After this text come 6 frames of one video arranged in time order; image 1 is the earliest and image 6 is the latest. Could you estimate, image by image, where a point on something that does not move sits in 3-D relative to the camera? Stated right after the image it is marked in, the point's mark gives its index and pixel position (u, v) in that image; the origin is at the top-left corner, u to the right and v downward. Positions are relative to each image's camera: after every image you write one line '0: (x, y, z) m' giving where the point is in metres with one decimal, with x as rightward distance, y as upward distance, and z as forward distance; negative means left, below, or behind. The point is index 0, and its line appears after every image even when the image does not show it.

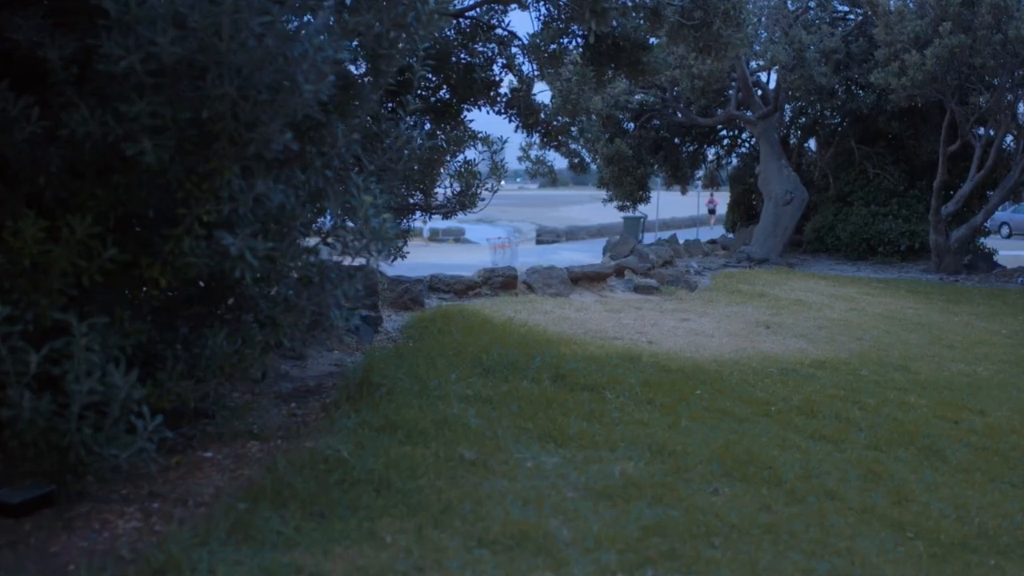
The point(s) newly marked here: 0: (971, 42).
0: (+4.4, +2.3, +14.6) m
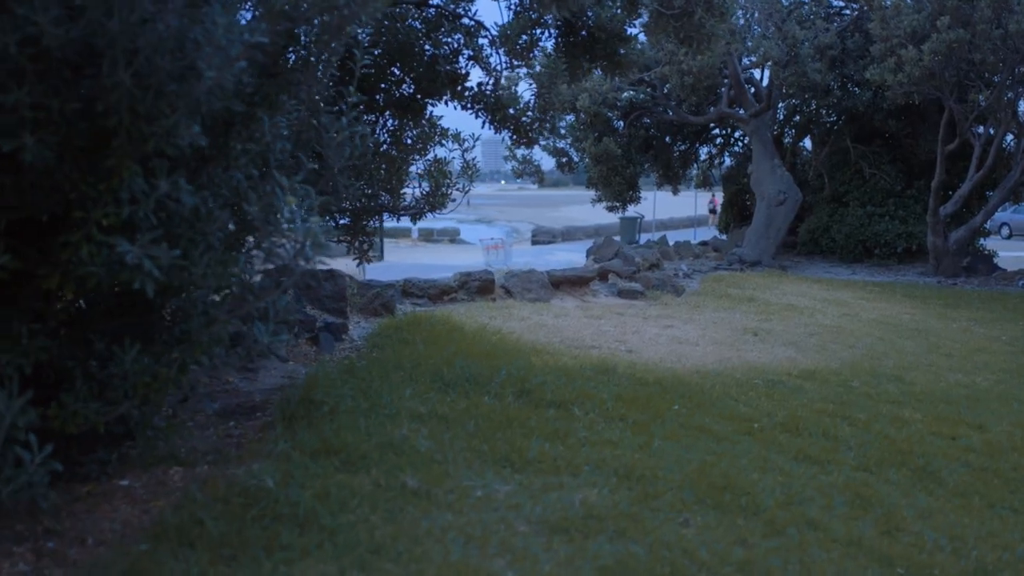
0: (+4.2, +2.3, +14.1) m
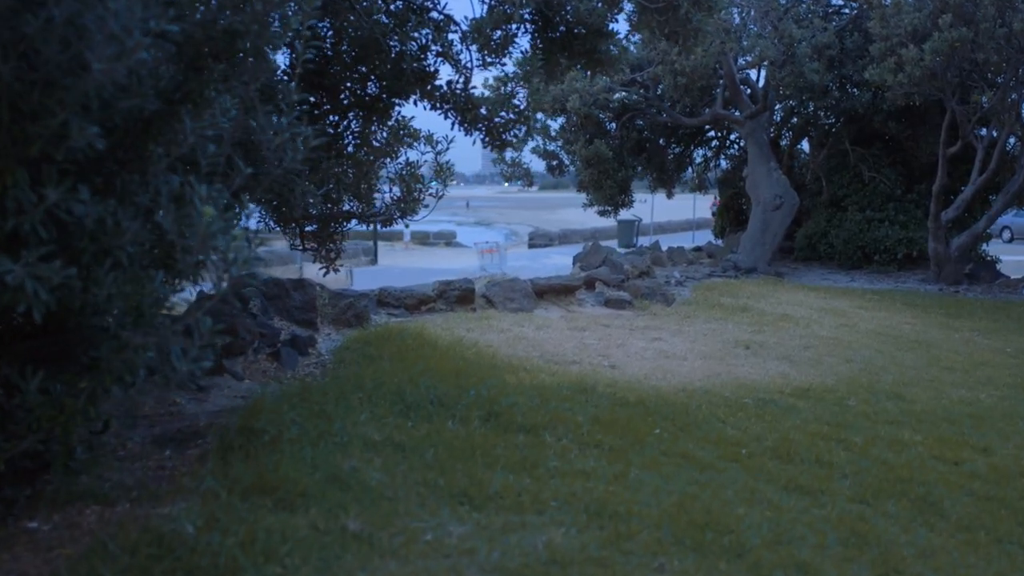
0: (+4.1, +2.2, +13.6) m
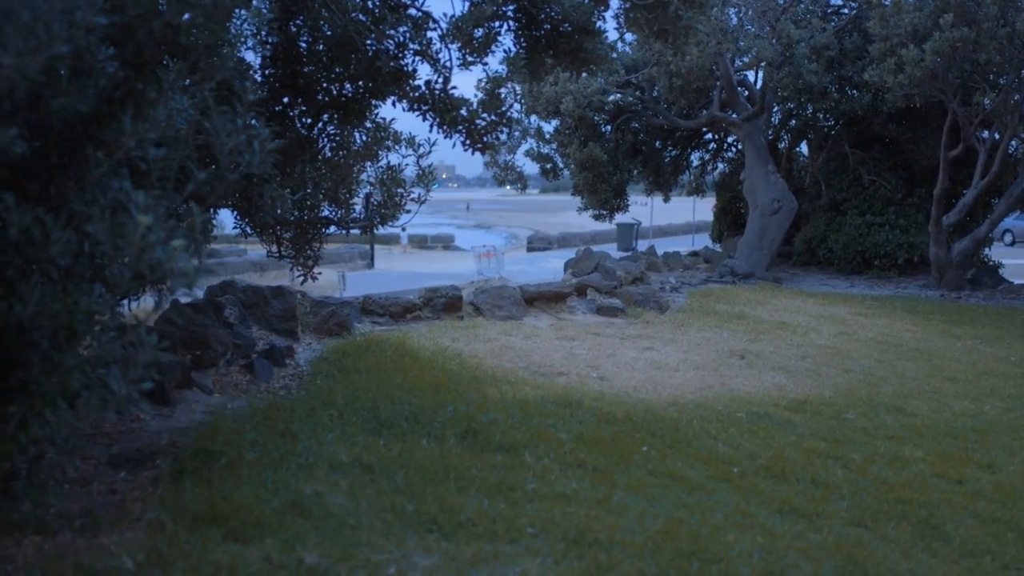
0: (+4.0, +2.2, +13.3) m
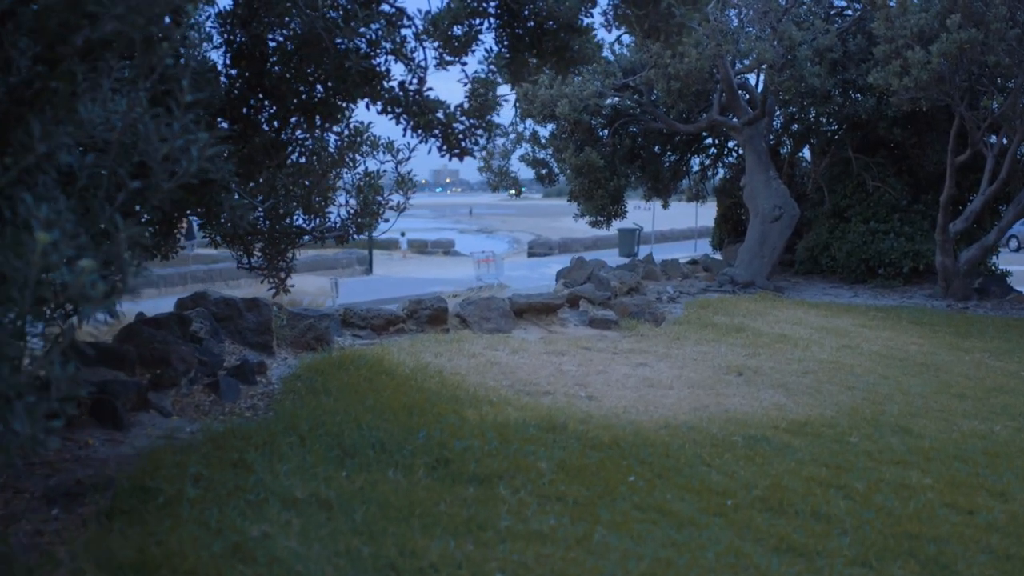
0: (+3.9, +2.1, +12.8) m
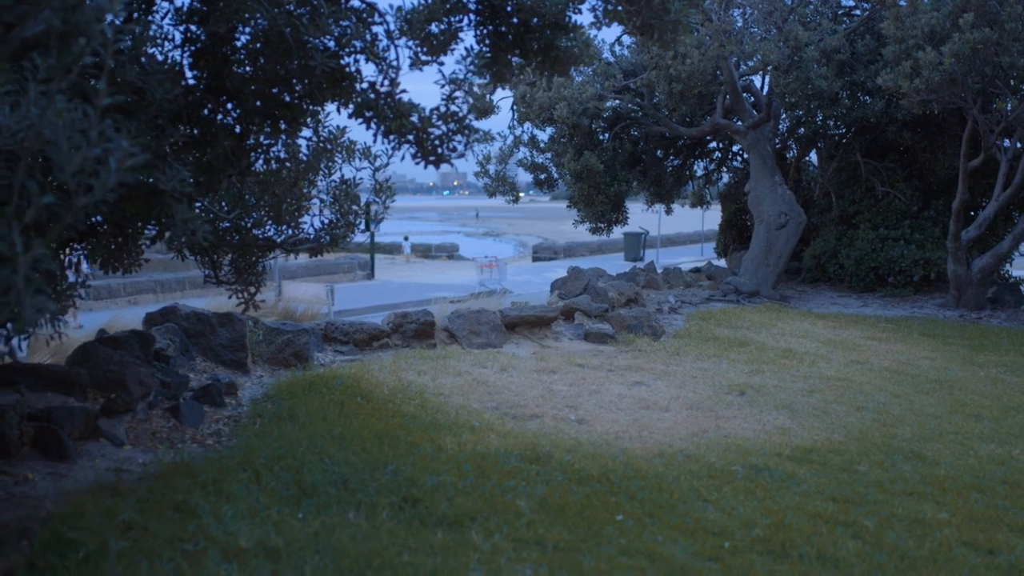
0: (+3.9, +2.0, +12.3) m
